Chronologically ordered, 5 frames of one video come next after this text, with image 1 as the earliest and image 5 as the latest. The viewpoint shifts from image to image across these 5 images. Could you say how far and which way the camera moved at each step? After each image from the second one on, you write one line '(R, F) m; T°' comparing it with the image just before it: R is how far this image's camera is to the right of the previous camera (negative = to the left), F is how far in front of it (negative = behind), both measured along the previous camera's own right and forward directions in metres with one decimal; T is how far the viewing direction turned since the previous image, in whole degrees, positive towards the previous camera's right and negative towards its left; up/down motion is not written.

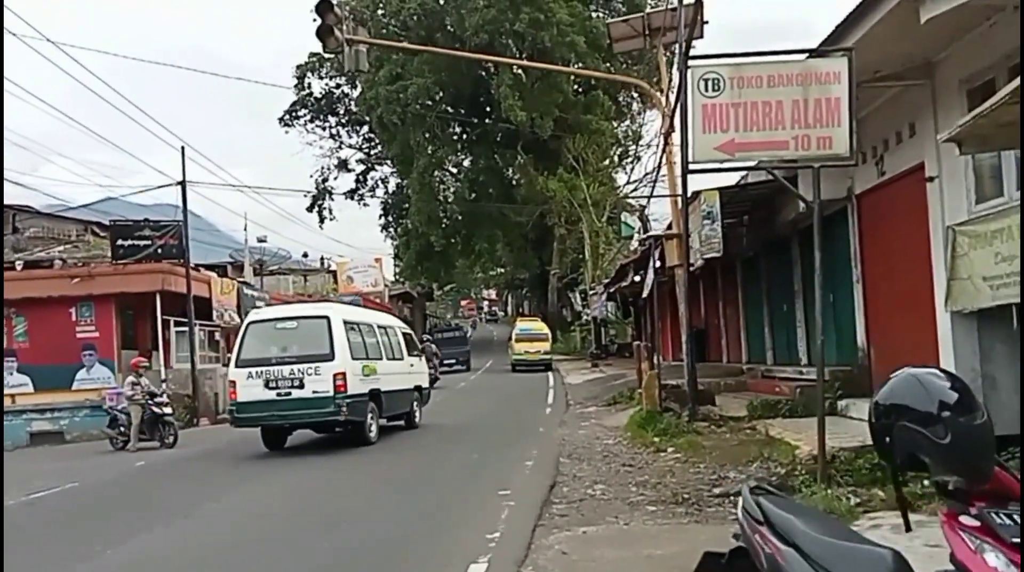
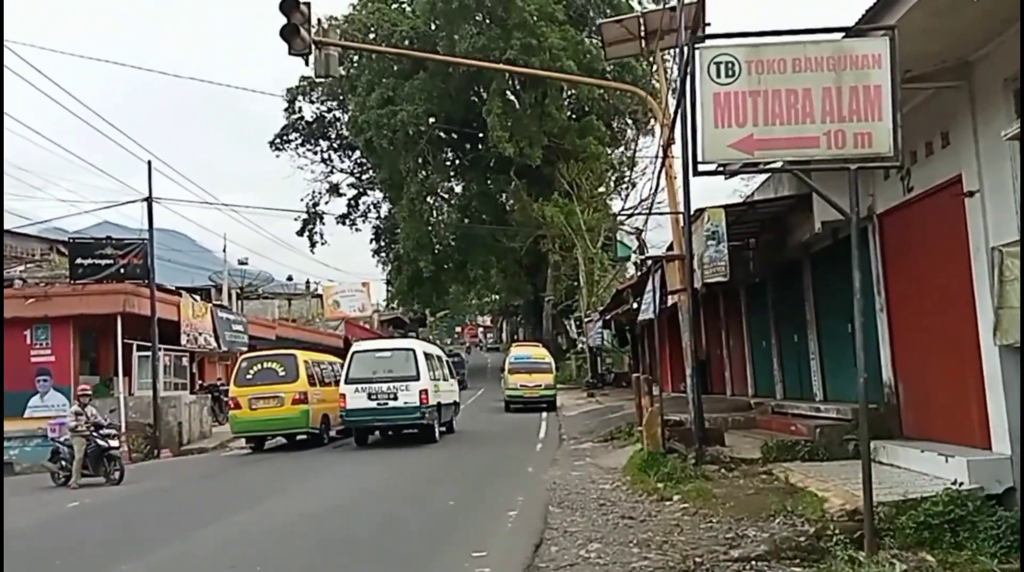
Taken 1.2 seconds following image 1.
(+0.1, +1.4) m; 0°
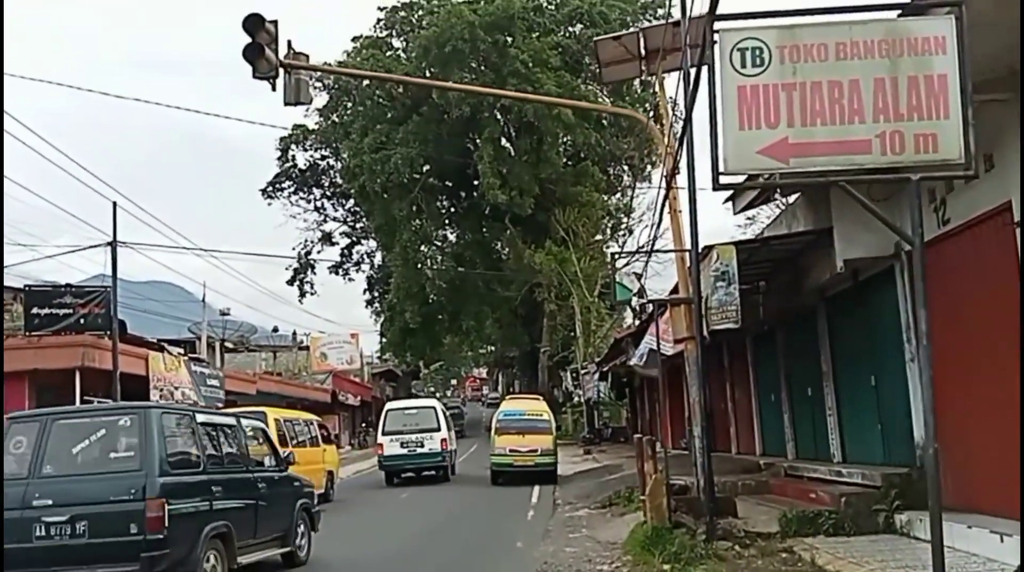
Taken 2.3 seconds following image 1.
(+0.2, +1.5) m; 0°
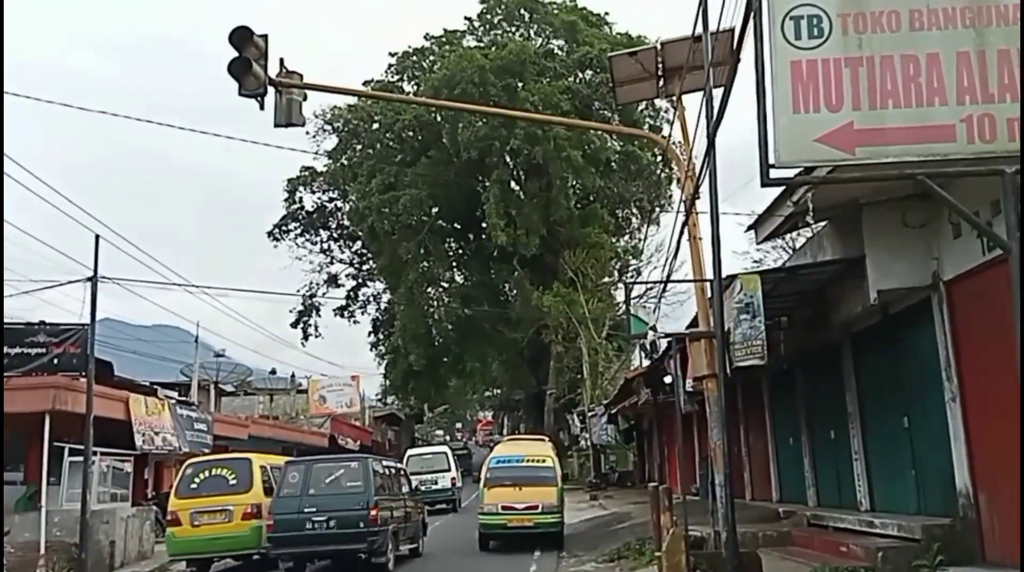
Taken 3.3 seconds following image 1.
(0.0, +0.9) m; 0°
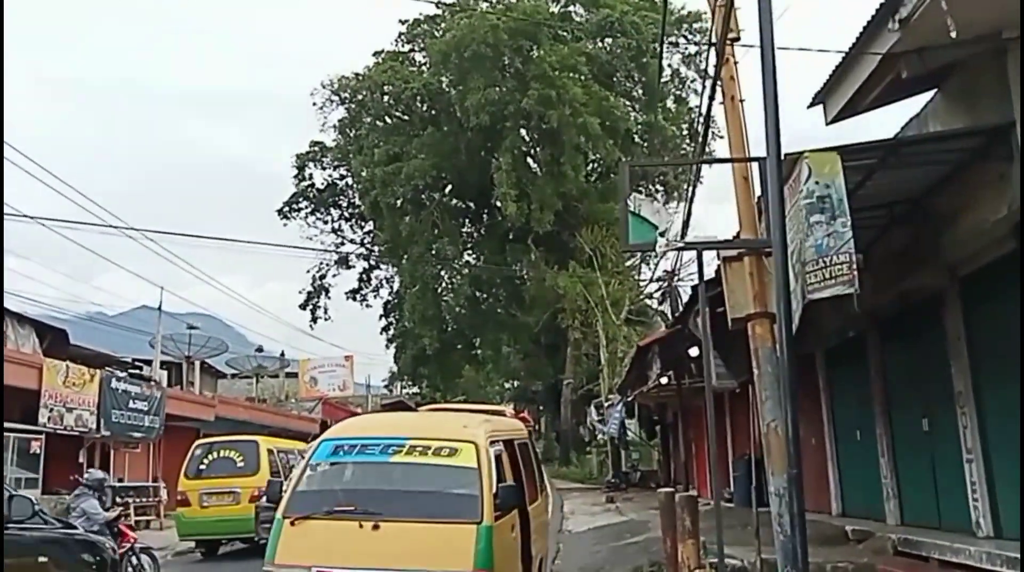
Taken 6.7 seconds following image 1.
(+0.7, +4.4) m; -2°
